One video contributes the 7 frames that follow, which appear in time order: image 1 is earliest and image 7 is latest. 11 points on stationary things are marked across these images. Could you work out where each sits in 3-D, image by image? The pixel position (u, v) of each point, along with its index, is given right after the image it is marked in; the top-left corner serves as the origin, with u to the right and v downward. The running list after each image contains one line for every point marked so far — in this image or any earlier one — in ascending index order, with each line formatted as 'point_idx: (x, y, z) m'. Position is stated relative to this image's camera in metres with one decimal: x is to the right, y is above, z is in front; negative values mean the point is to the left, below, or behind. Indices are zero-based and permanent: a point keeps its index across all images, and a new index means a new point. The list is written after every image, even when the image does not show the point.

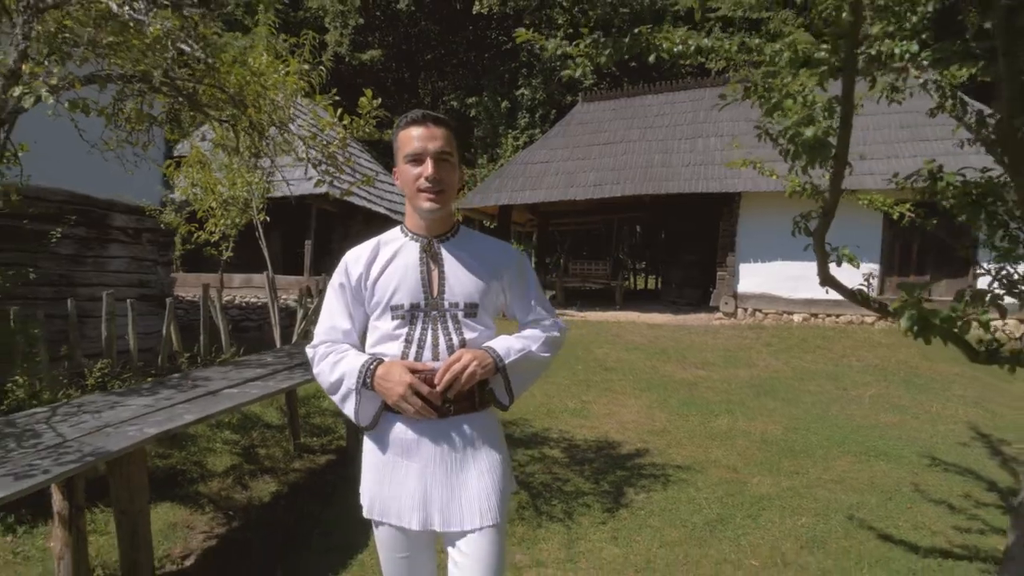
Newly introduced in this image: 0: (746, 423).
0: (+2.1, -1.2, +6.7) m
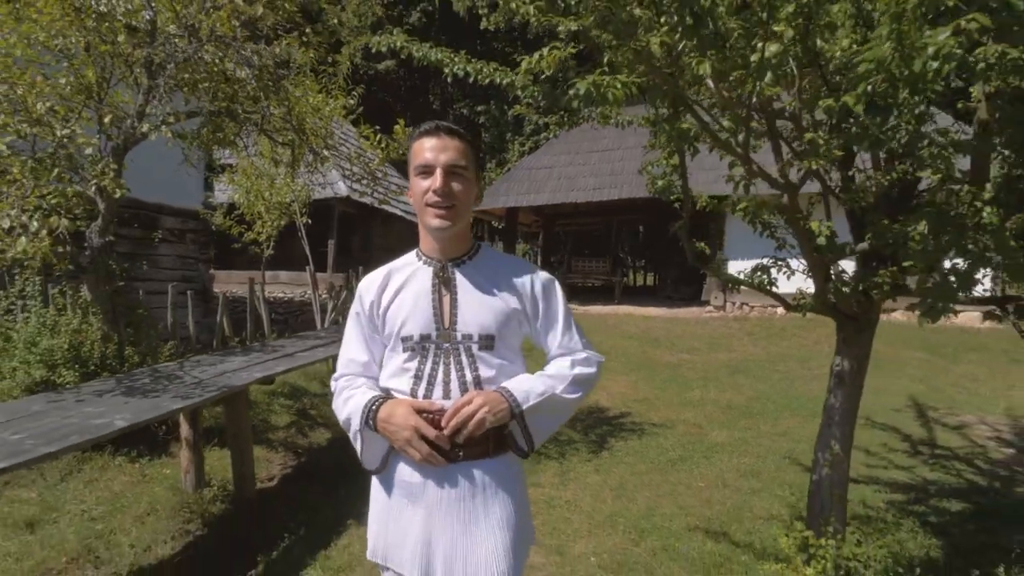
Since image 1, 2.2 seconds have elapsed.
0: (+2.2, -1.1, +7.8) m
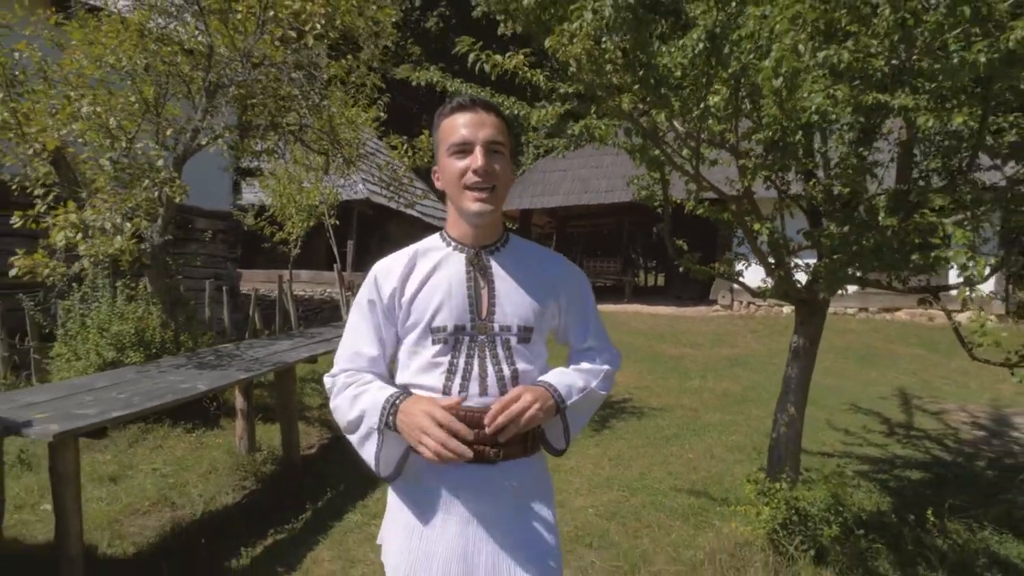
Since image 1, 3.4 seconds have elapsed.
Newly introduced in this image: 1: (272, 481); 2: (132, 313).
0: (+2.3, -1.1, +8.4) m
1: (-1.6, -1.3, +4.8) m
2: (-3.0, -0.2, +5.7) m
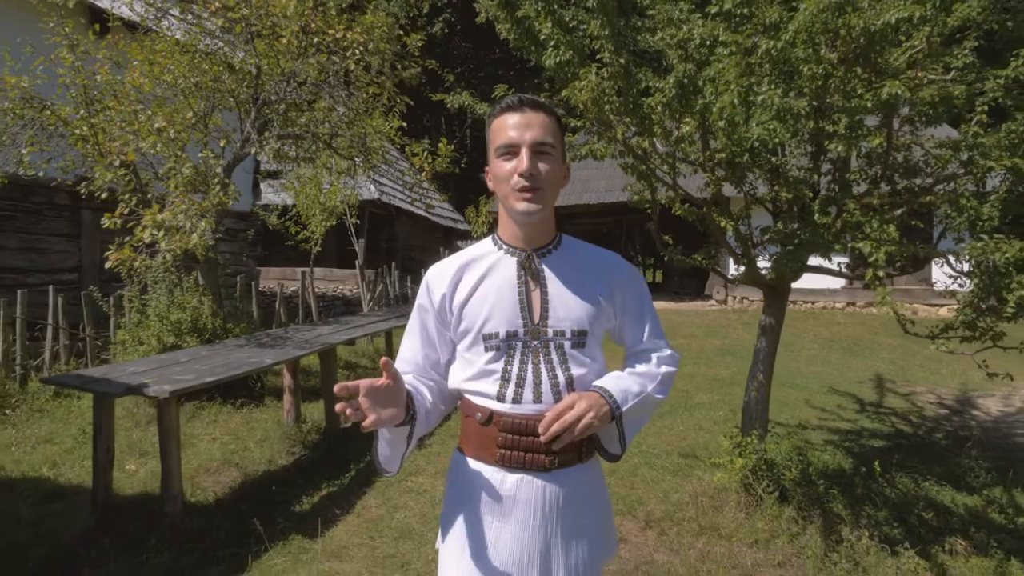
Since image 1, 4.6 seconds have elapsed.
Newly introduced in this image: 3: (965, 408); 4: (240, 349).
0: (+2.4, -1.0, +9.1) m
1: (-1.5, -1.2, +5.5) m
2: (-2.9, -0.1, +6.5) m
3: (+4.7, -1.2, +7.6) m
4: (-1.8, -0.4, +5.0) m
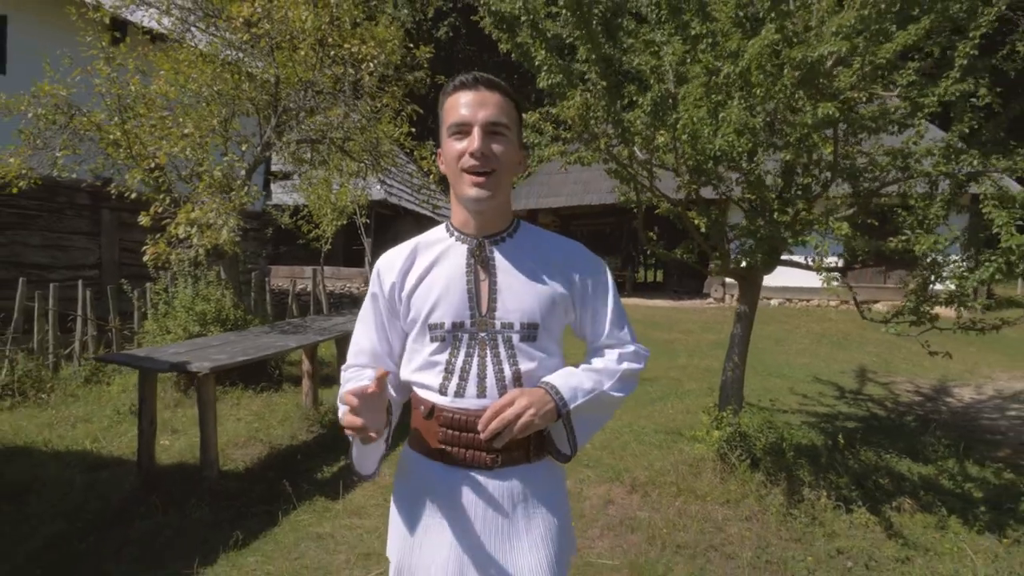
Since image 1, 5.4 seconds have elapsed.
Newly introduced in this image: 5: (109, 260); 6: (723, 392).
0: (+2.4, -0.9, +9.6) m
1: (-1.5, -1.1, +6.0) m
2: (-2.8, -0.1, +7.0) m
3: (+4.7, -1.2, +8.1) m
4: (-1.8, -0.3, +5.5) m
5: (-5.1, +0.4, +9.3) m
6: (+1.4, -0.7, +4.9) m
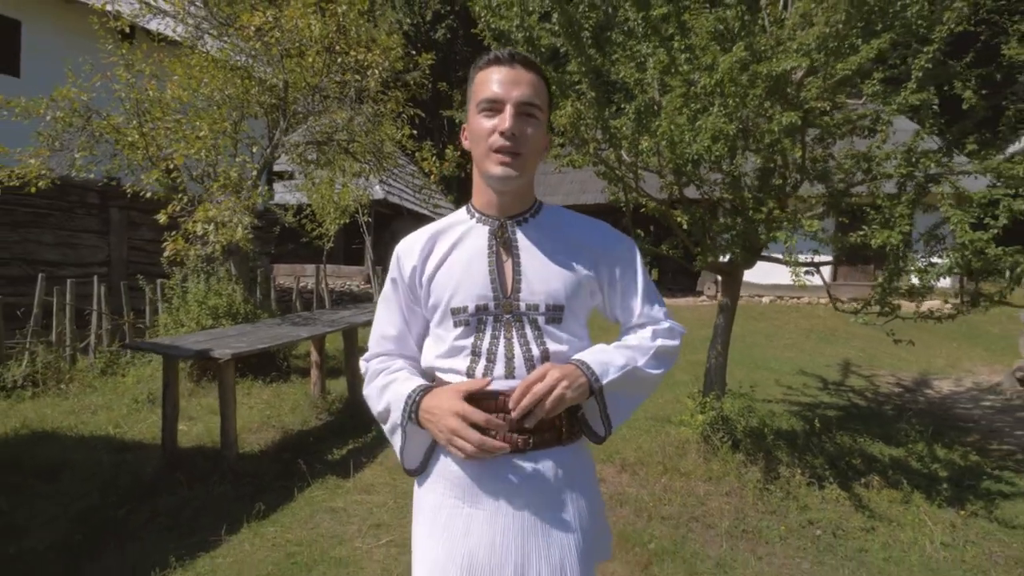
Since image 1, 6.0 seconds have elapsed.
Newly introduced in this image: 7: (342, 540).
0: (+2.4, -0.9, +10.0) m
1: (-1.5, -1.1, +6.3) m
2: (-2.9, 0.0, +7.3) m
3: (+4.7, -1.1, +8.4) m
4: (-1.9, -0.3, +5.8) m
5: (-5.1, +0.4, +9.6) m
6: (+1.4, -0.7, +5.3) m
7: (-0.9, -1.3, +3.9) m
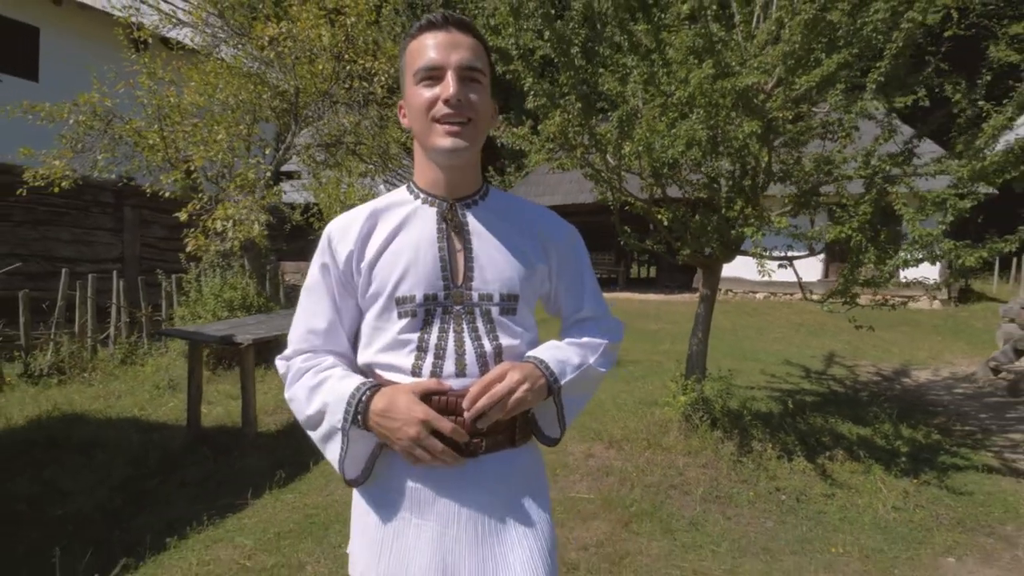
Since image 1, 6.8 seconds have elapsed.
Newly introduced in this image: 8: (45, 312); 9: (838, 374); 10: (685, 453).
0: (+2.4, -0.8, +10.4) m
1: (-1.5, -1.0, +6.8) m
2: (-2.9, 0.0, +7.7) m
3: (+4.7, -1.1, +8.9) m
4: (-1.9, -0.2, +6.3) m
5: (-5.2, +0.5, +10.1) m
6: (+1.4, -0.6, +5.7) m
7: (-0.9, -1.3, +4.3) m
8: (-5.6, -0.3, +8.8) m
9: (+3.8, -1.0, +8.7) m
10: (+1.2, -1.1, +5.0) m
